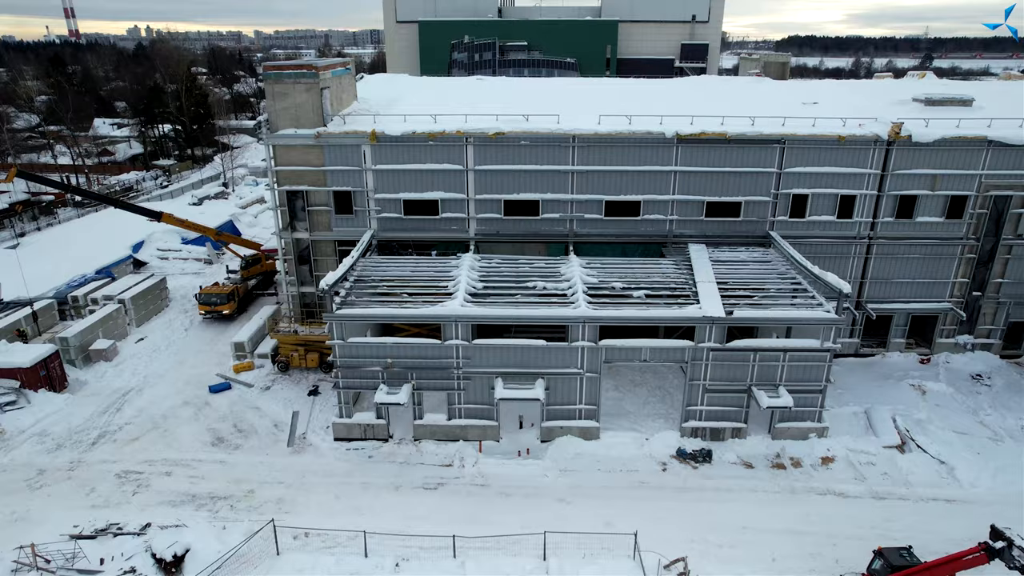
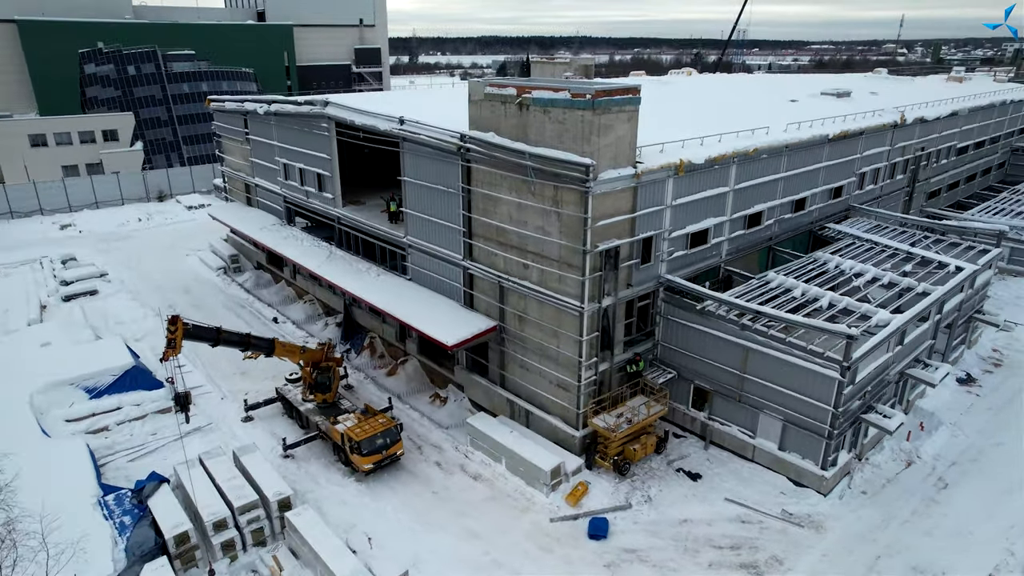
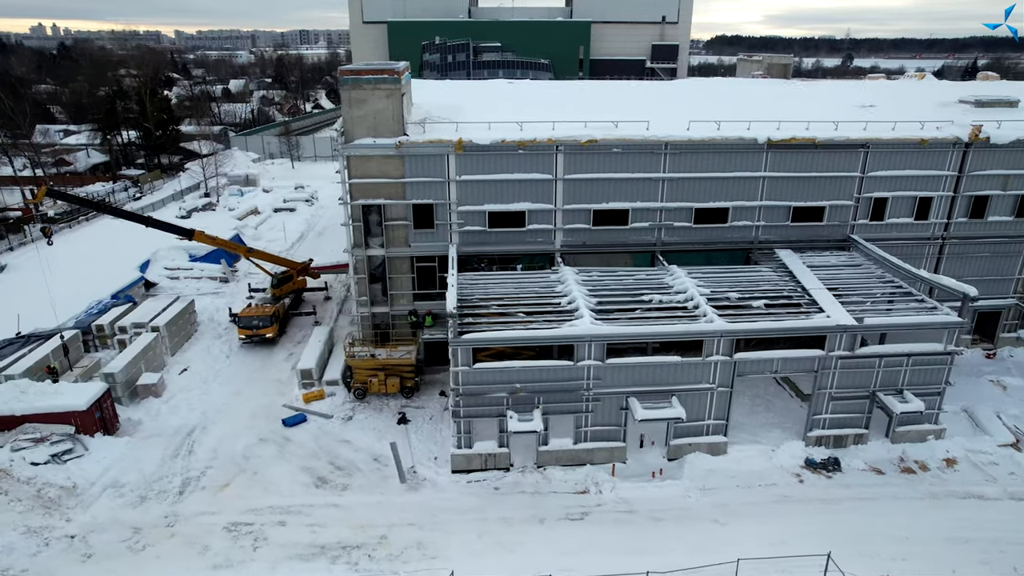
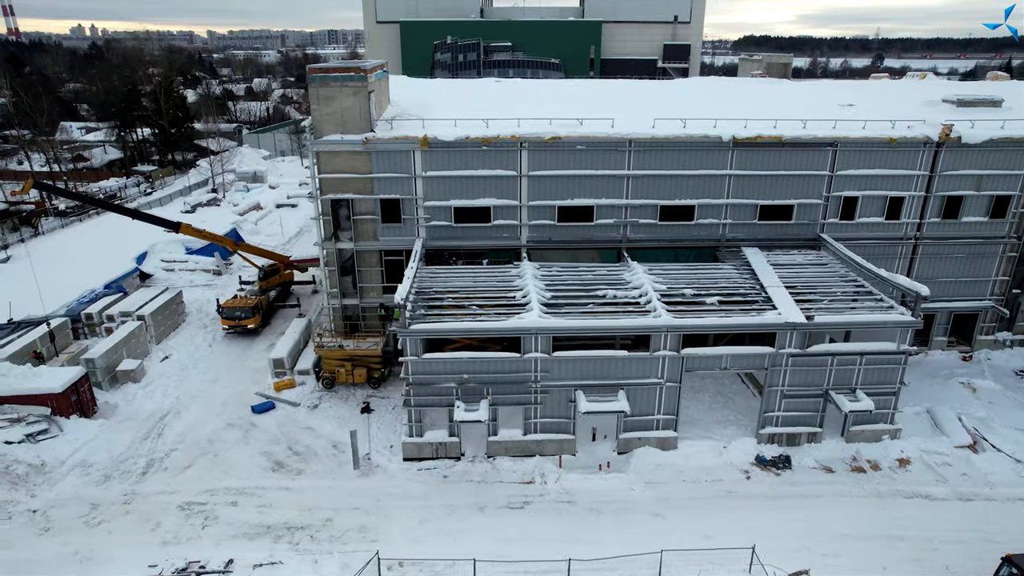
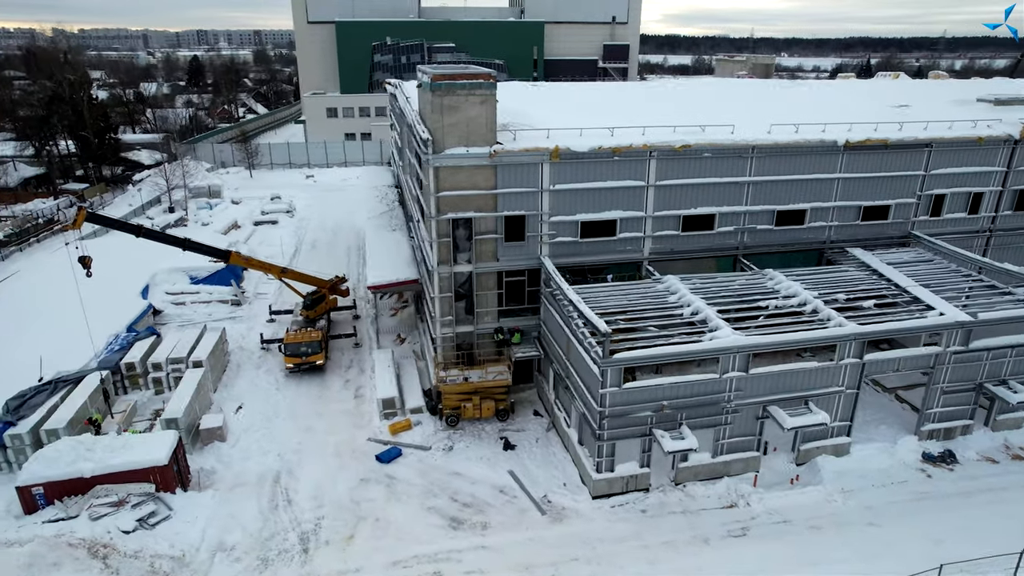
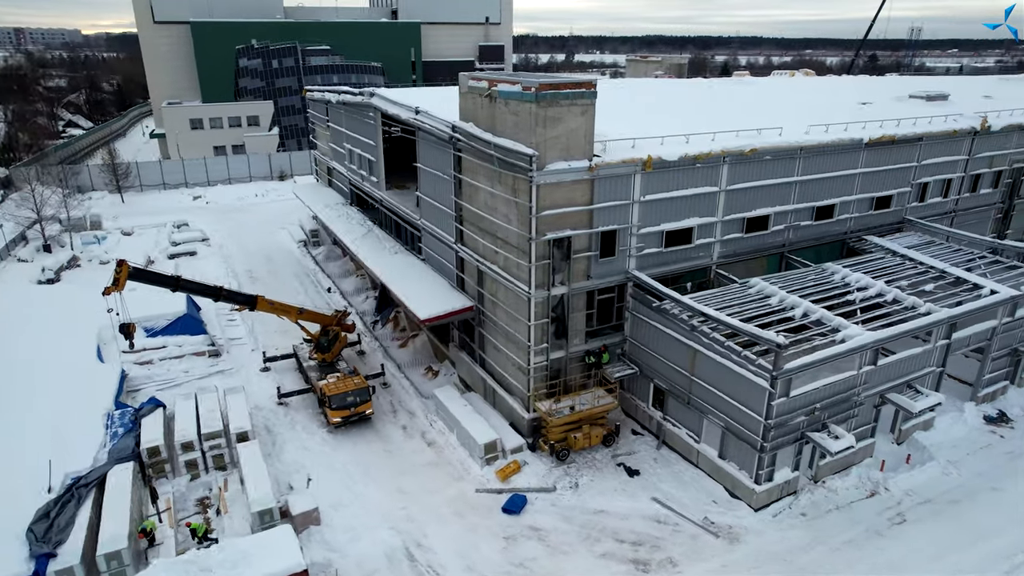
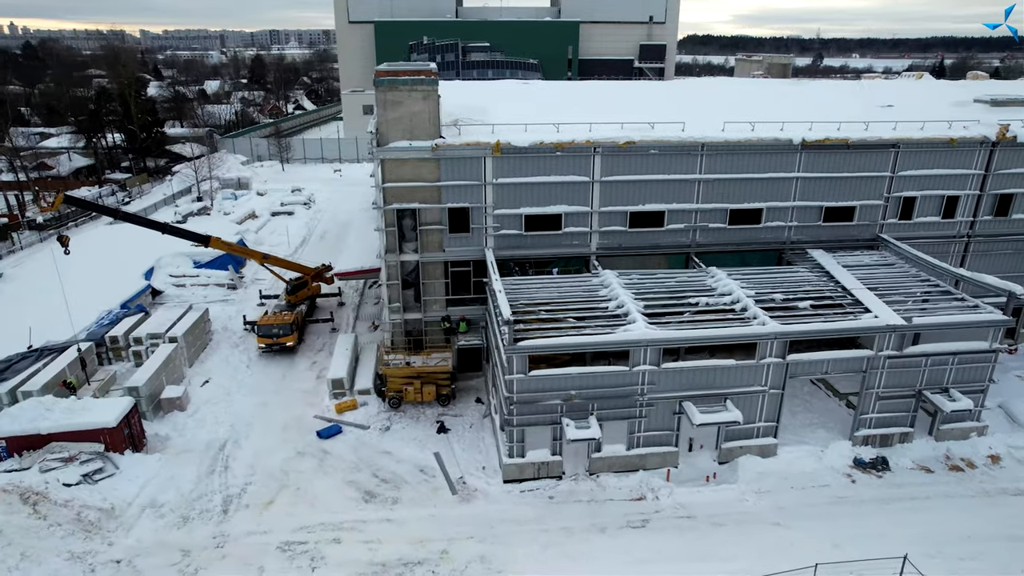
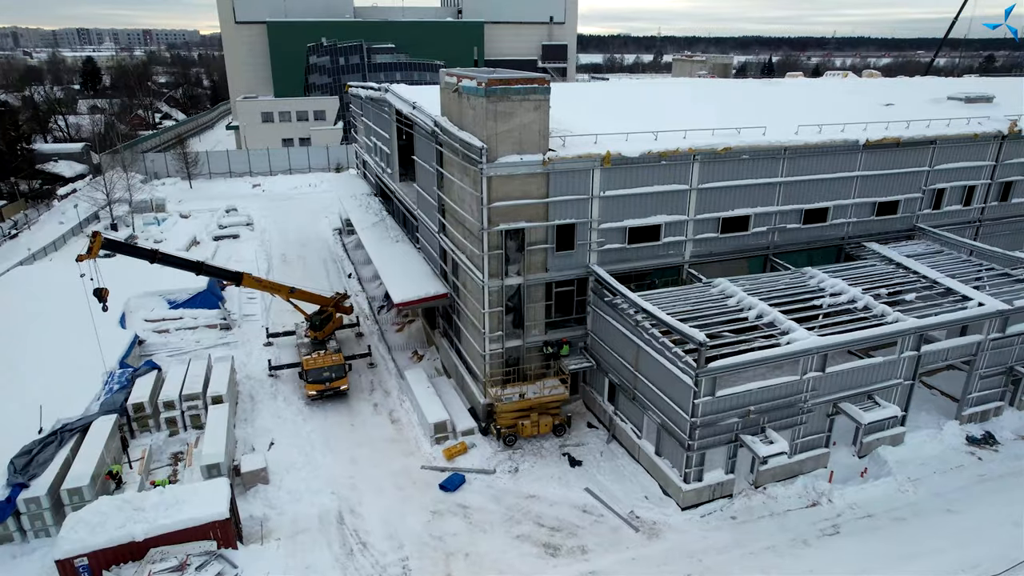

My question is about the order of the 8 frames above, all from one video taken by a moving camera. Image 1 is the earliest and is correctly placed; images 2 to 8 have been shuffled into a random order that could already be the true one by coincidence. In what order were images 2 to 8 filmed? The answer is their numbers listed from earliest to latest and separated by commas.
4, 3, 7, 5, 8, 6, 2
